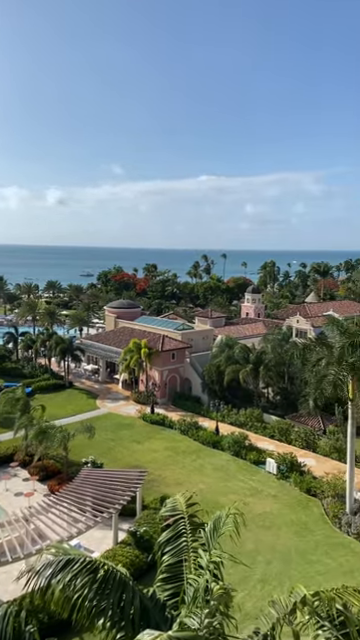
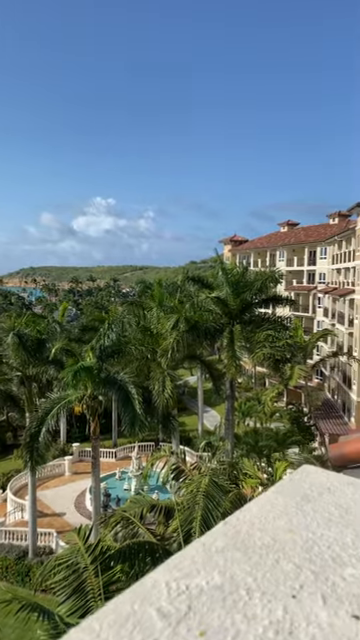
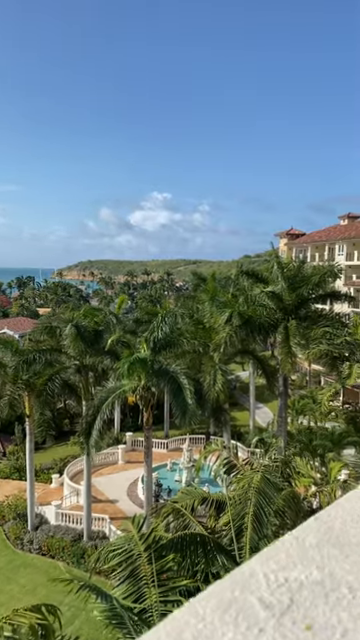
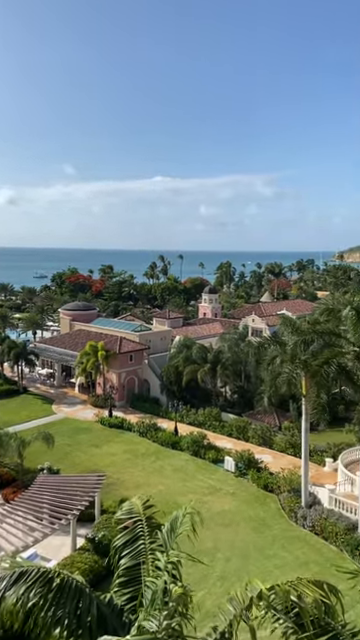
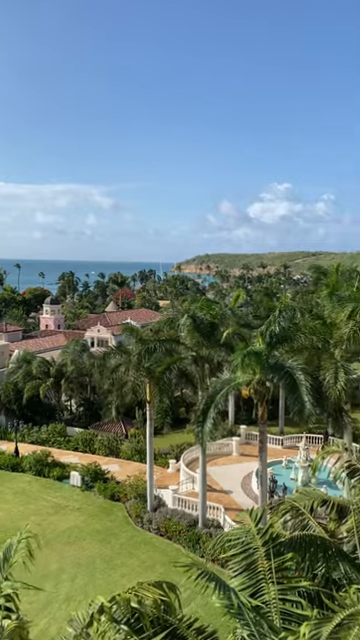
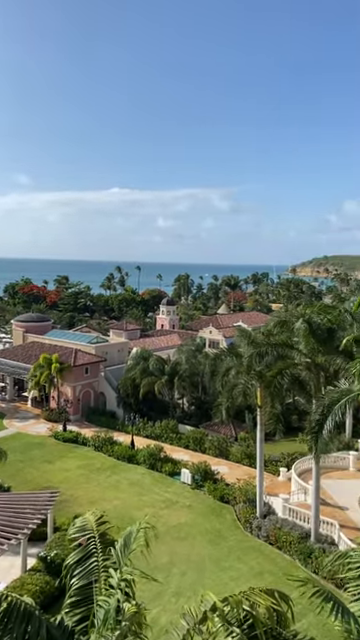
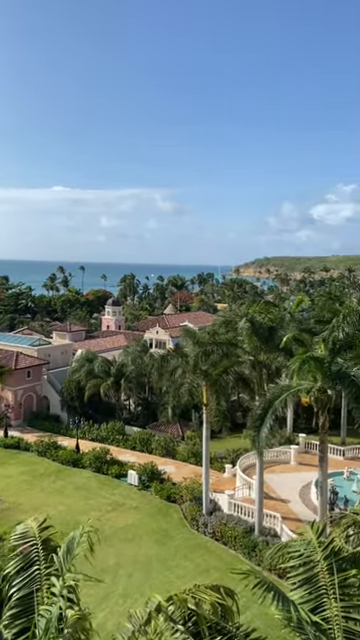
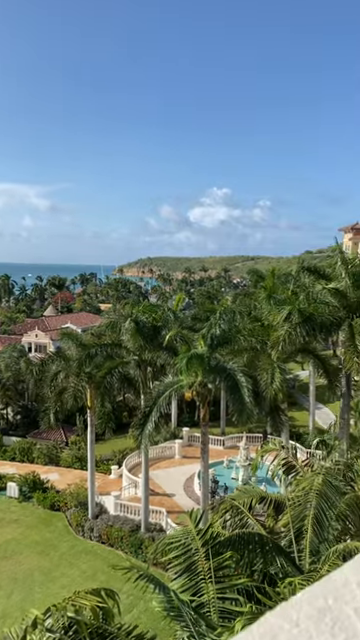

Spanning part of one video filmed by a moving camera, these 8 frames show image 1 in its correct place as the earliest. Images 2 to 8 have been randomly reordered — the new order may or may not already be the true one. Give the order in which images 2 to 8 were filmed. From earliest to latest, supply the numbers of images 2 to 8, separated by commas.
4, 6, 7, 5, 8, 3, 2
